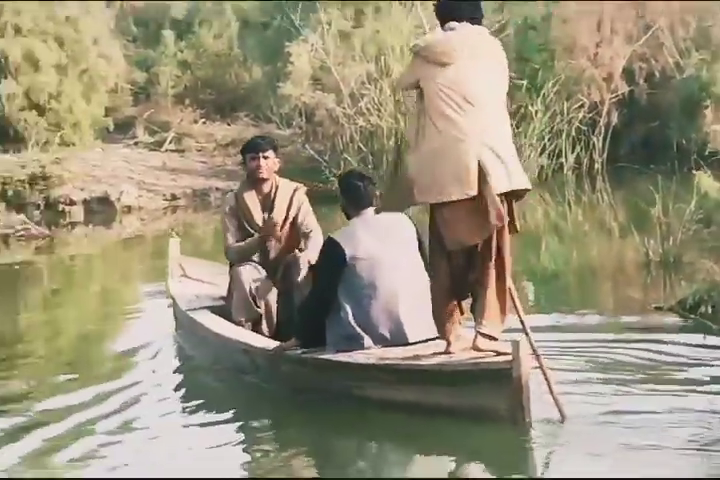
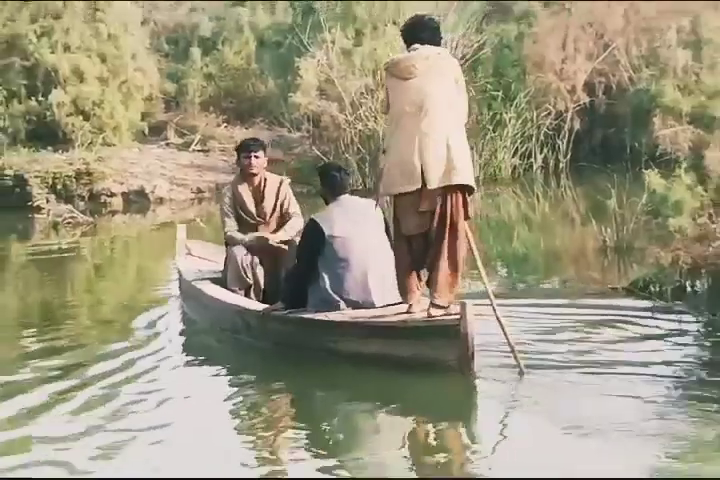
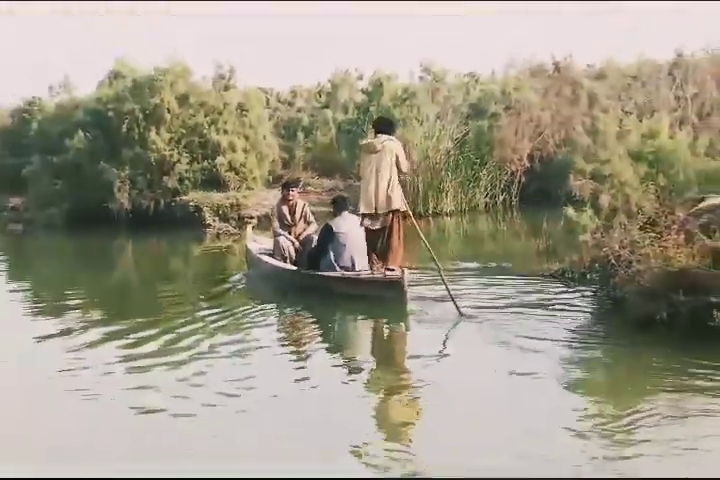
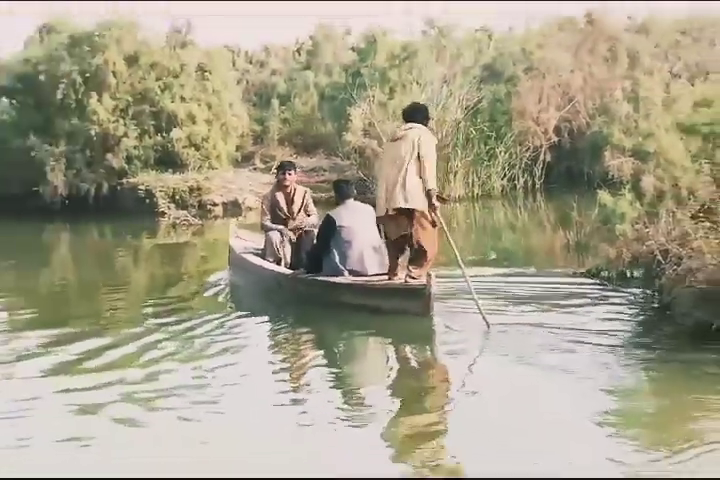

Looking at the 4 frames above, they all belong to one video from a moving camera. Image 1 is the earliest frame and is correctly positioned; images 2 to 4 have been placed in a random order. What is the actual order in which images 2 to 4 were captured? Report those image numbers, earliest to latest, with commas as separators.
2, 4, 3
